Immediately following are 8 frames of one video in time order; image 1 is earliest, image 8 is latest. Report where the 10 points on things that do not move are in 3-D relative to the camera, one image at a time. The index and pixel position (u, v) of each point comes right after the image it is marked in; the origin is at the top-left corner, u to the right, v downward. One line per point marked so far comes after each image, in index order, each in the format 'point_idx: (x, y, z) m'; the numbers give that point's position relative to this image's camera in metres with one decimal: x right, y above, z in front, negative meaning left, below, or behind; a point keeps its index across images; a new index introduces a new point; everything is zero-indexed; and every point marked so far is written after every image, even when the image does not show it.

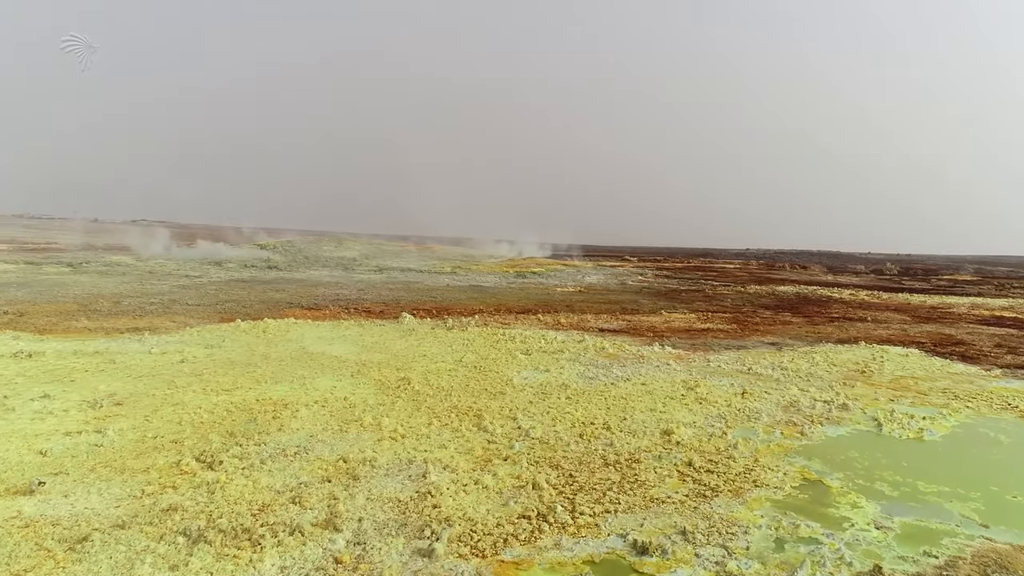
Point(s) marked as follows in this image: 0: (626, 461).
0: (+0.9, -1.5, +5.9) m
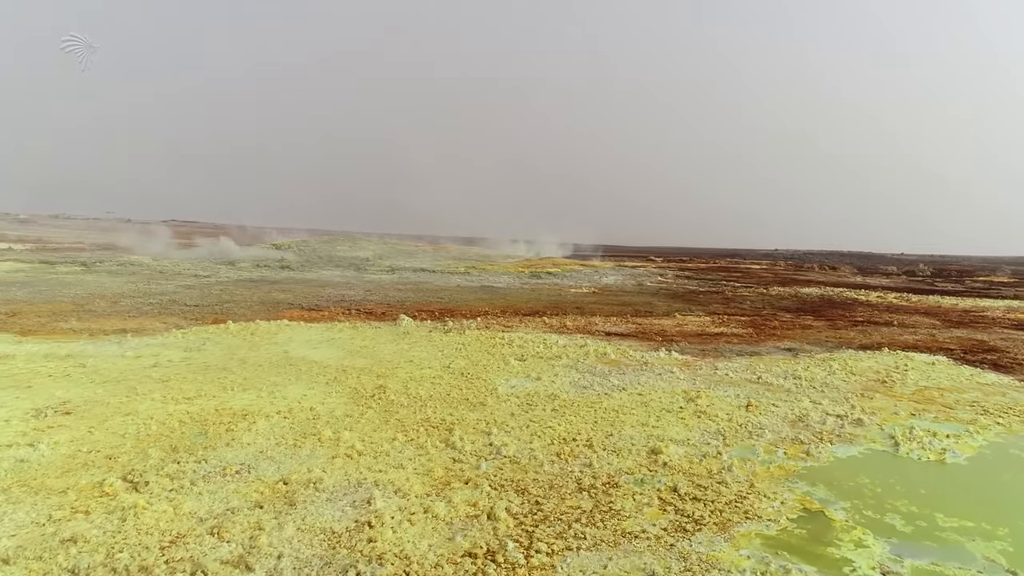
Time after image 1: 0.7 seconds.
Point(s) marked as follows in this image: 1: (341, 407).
0: (+0.7, -1.5, +5.3) m
1: (-1.8, -1.2, +7.2) m
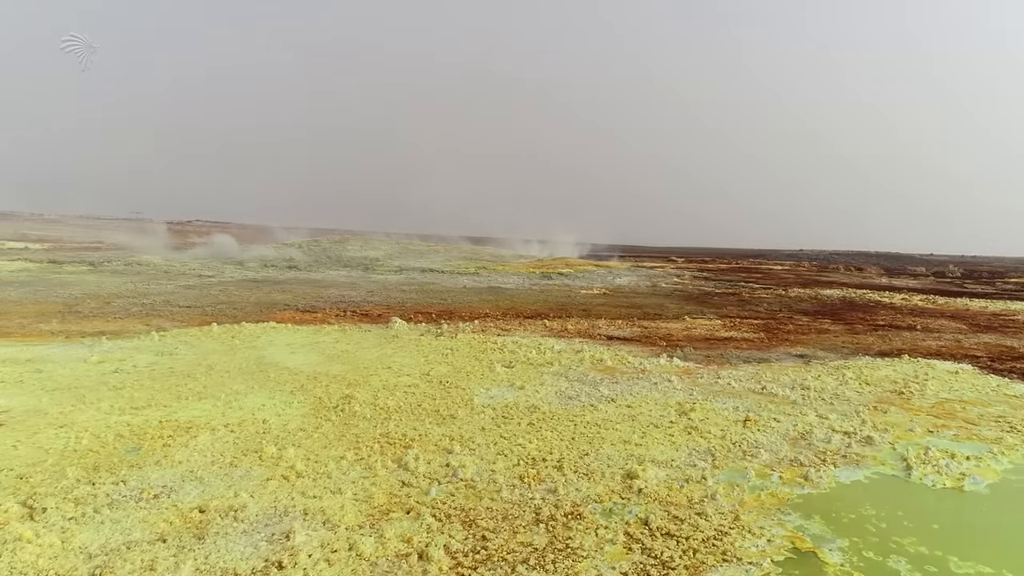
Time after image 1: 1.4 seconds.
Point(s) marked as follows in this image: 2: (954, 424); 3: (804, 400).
0: (+0.3, -1.5, +4.7) m
1: (-2.0, -1.2, +6.7) m
2: (+4.8, -1.5, +7.7) m
3: (+3.5, -1.4, +8.5) m
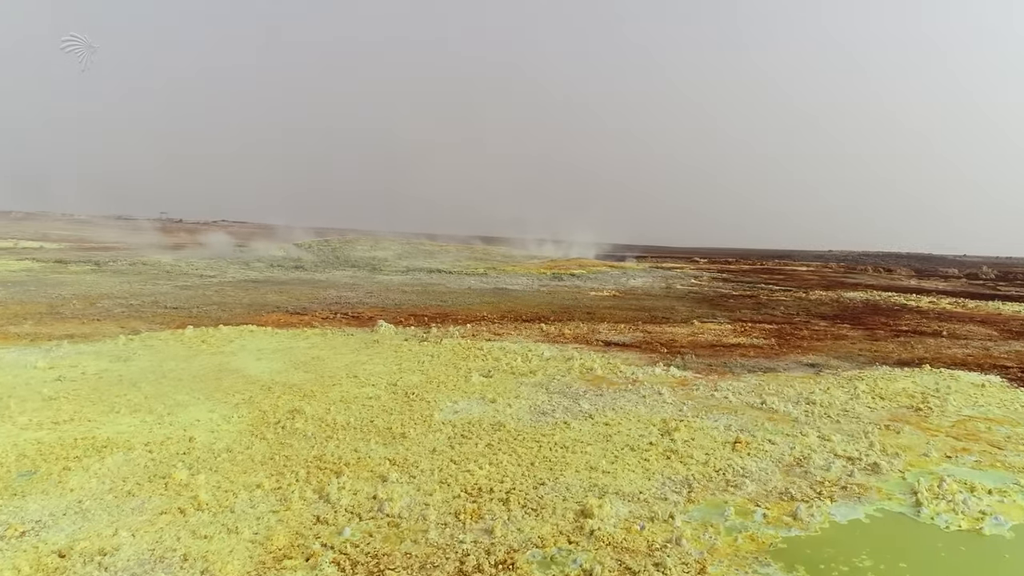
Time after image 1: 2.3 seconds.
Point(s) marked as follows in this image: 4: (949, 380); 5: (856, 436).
0: (-0.1, -1.6, +3.9) m
1: (-2.4, -1.3, +6.0) m
2: (+4.5, -1.5, +6.8) m
3: (+3.2, -1.4, +7.6) m
4: (+6.2, -1.3, +10.0) m
5: (+3.4, -1.5, +7.0) m
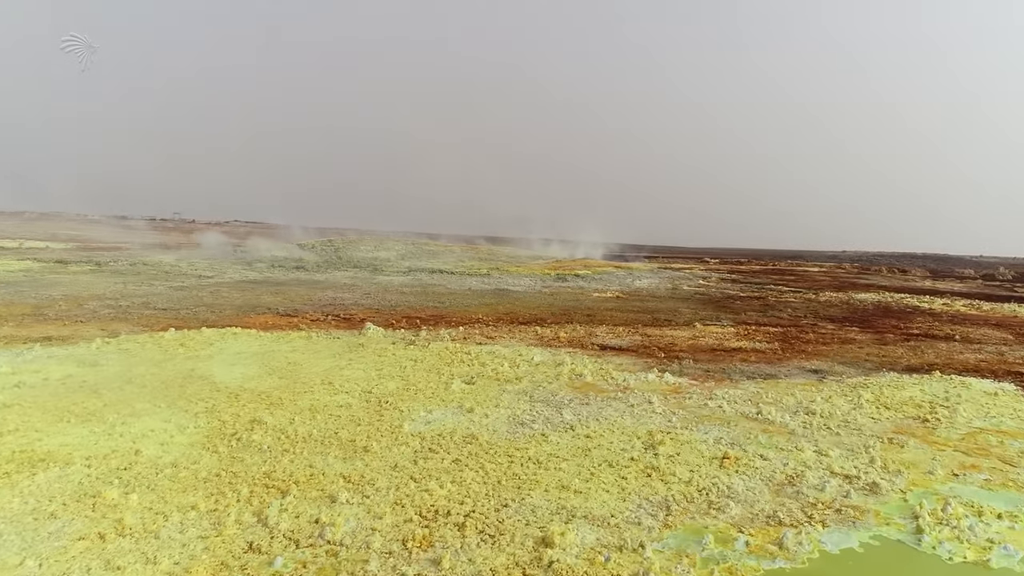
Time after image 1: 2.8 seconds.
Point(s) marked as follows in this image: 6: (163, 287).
0: (-0.4, -1.6, +3.5) m
1: (-2.7, -1.3, +5.6) m
2: (+4.2, -1.6, +6.3) m
3: (+3.0, -1.4, +7.2) m
4: (+6.0, -1.3, +9.5) m
5: (+3.2, -1.5, +6.5) m
6: (-9.8, 0.0, +19.8) m
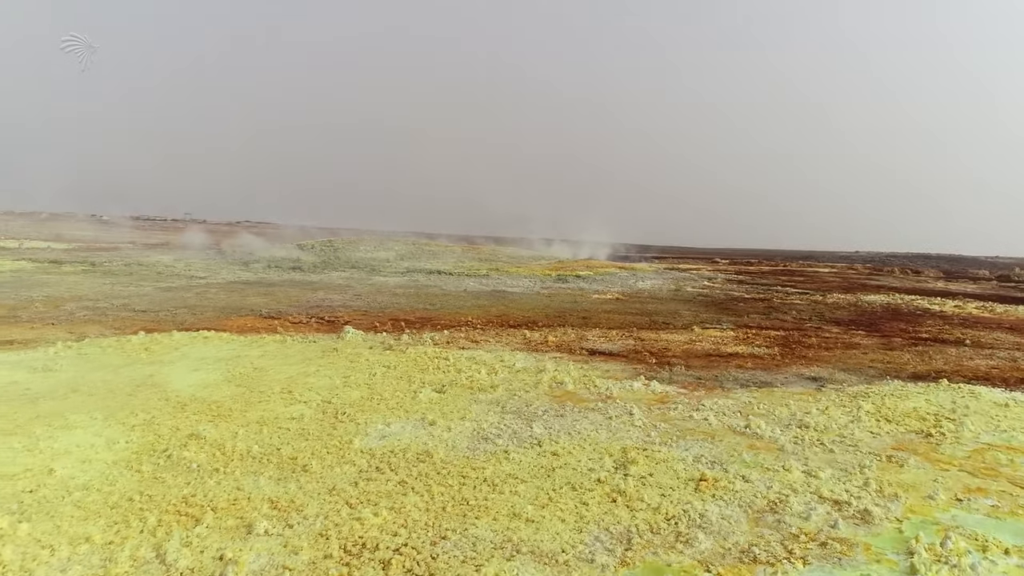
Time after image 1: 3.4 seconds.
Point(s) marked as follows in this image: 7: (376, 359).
0: (-0.8, -1.6, +3.0) m
1: (-3.0, -1.3, +5.1) m
2: (+3.9, -1.6, +5.7) m
3: (+2.6, -1.5, +6.6) m
4: (+5.7, -1.4, +8.9) m
5: (+2.8, -1.5, +5.9) m
6: (-9.9, 0.0, +19.4) m
7: (-1.9, -1.0, +9.9) m
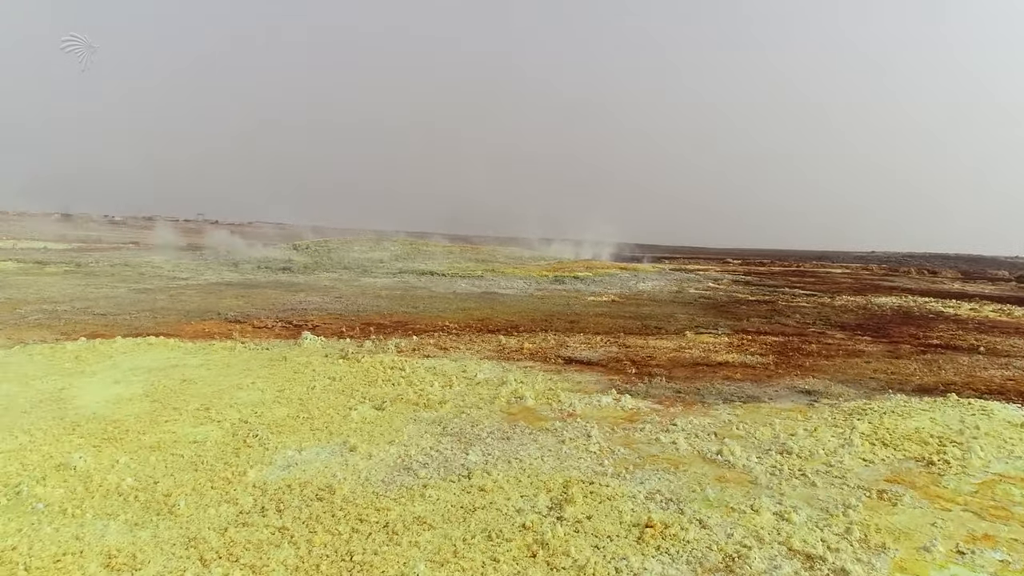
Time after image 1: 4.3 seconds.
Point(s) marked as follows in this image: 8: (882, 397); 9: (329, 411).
0: (-1.4, -1.6, +2.1) m
1: (-3.6, -1.4, +4.3) m
2: (+3.3, -1.7, +4.7) m
3: (+2.1, -1.5, +5.6) m
4: (+5.2, -1.4, +7.9) m
5: (+2.2, -1.6, +5.0) m
6: (-10.2, 0.0, +18.7) m
7: (-2.4, -1.0, +9.1) m
8: (+4.7, -1.4, +8.9) m
9: (-1.8, -1.2, +7.1) m
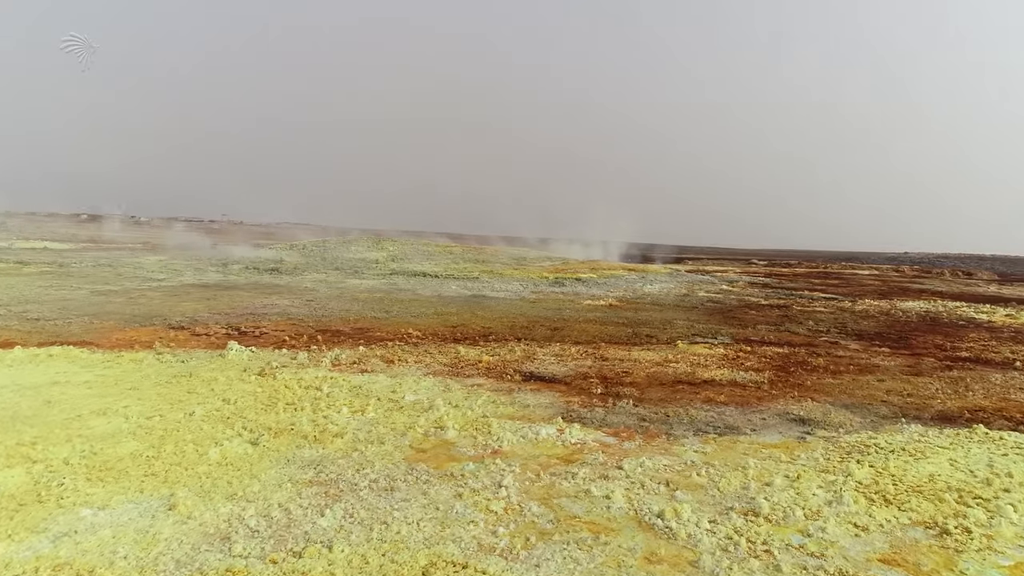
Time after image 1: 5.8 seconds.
0: (-2.4, -1.7, +0.8) m
1: (-4.5, -1.4, +3.0) m
2: (+2.4, -1.7, +3.2) m
3: (+1.2, -1.6, +4.1) m
4: (+4.4, -1.5, +6.3) m
5: (+1.4, -1.6, +3.5) m
6: (-10.5, -0.1, +17.6) m
7: (-3.1, -1.1, +7.8) m
8: (+4.0, -1.4, +7.4) m
9: (-2.6, -1.3, +5.7) m
